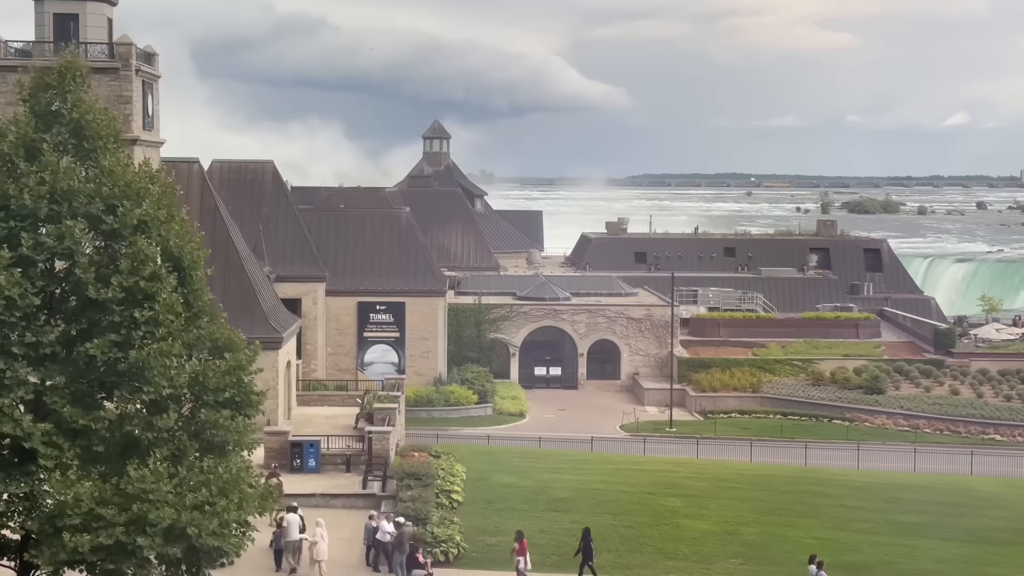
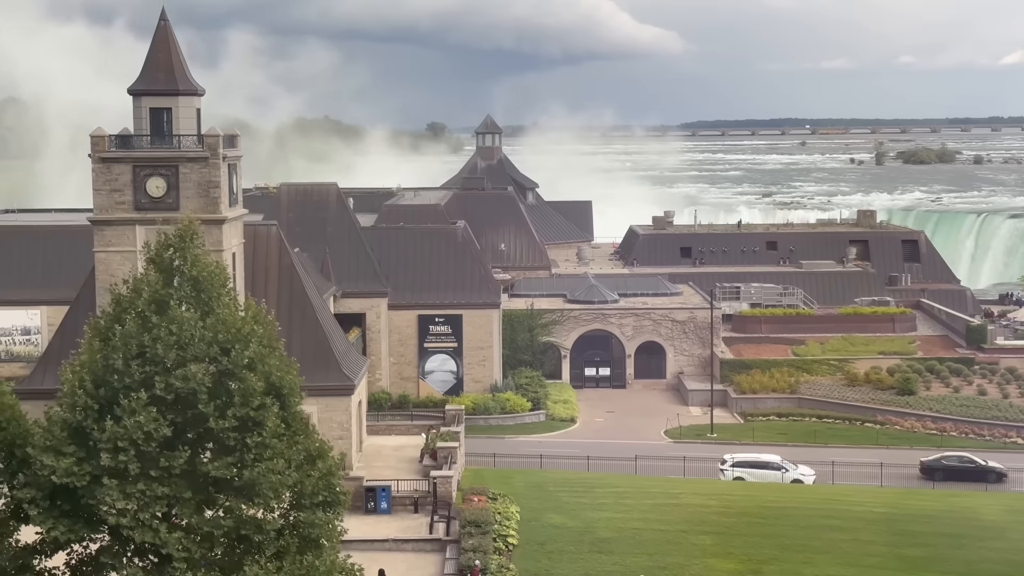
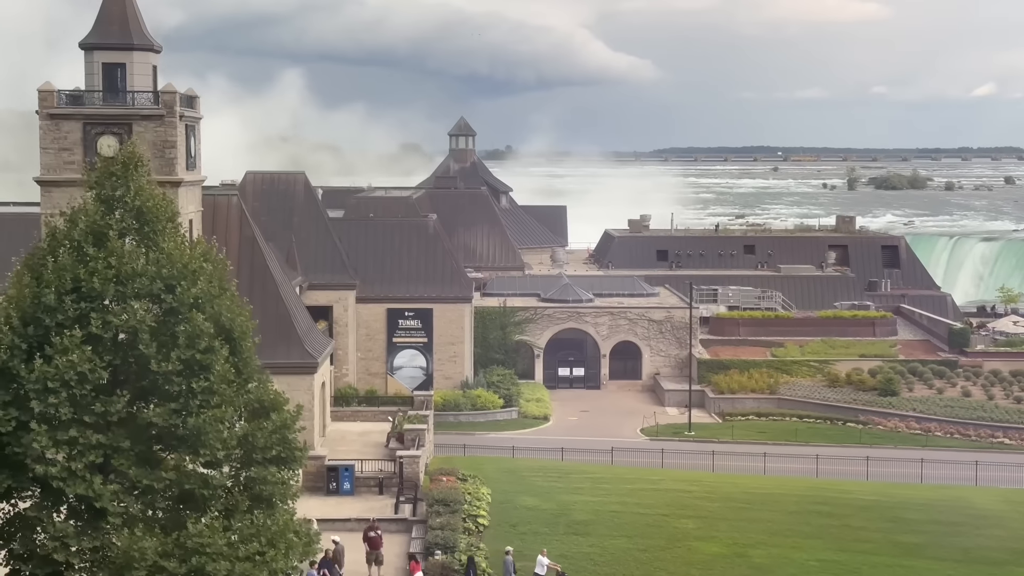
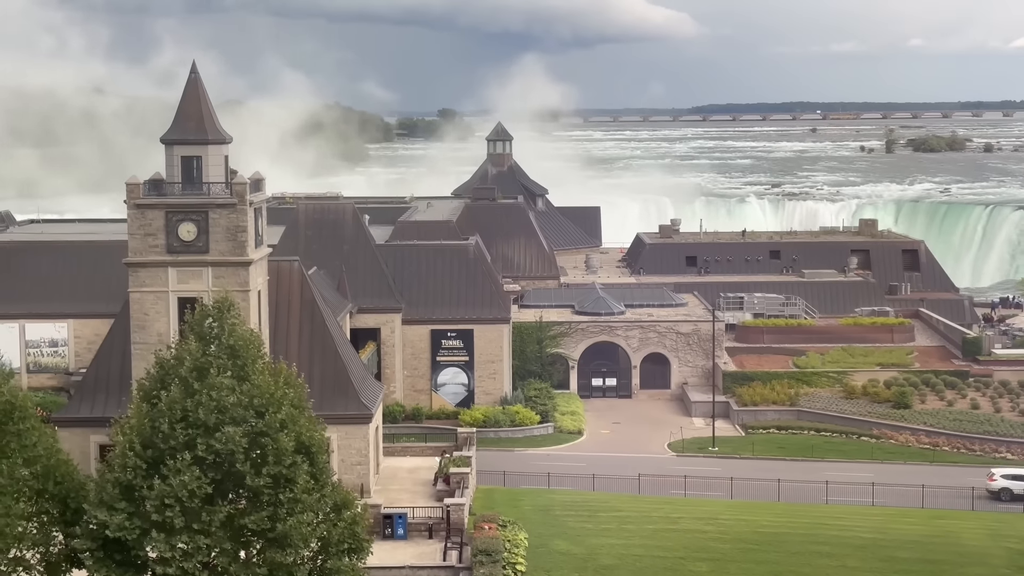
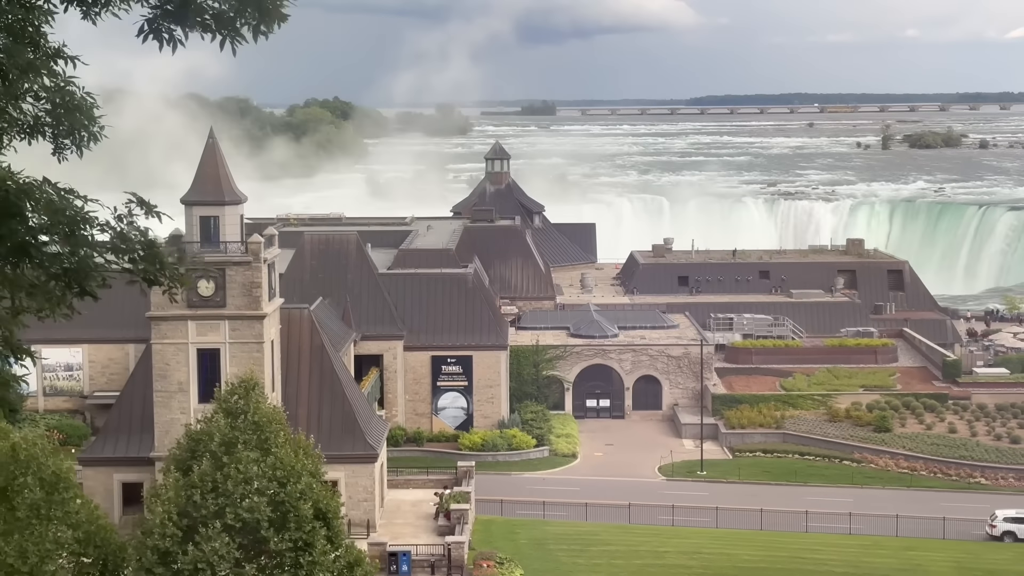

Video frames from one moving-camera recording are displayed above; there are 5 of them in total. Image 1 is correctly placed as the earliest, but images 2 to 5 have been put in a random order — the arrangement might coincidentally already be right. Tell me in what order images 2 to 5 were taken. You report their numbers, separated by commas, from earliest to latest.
3, 2, 4, 5
